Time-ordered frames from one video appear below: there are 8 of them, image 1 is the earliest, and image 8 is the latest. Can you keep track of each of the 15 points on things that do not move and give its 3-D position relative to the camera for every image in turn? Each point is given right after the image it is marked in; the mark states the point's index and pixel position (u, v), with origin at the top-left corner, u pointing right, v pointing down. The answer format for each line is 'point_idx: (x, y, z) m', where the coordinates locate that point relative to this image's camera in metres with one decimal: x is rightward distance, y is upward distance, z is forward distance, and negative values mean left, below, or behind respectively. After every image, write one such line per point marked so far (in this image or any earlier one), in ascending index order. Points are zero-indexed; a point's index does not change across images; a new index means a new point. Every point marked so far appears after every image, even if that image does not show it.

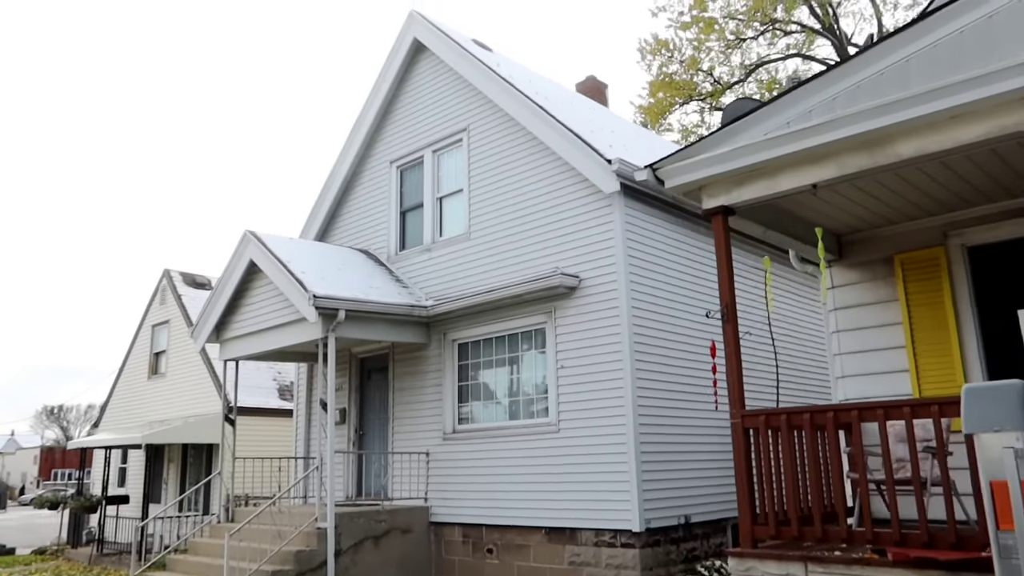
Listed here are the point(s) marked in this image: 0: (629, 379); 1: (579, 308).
0: (+1.2, -1.0, +8.1) m
1: (+0.8, -0.2, +8.7) m
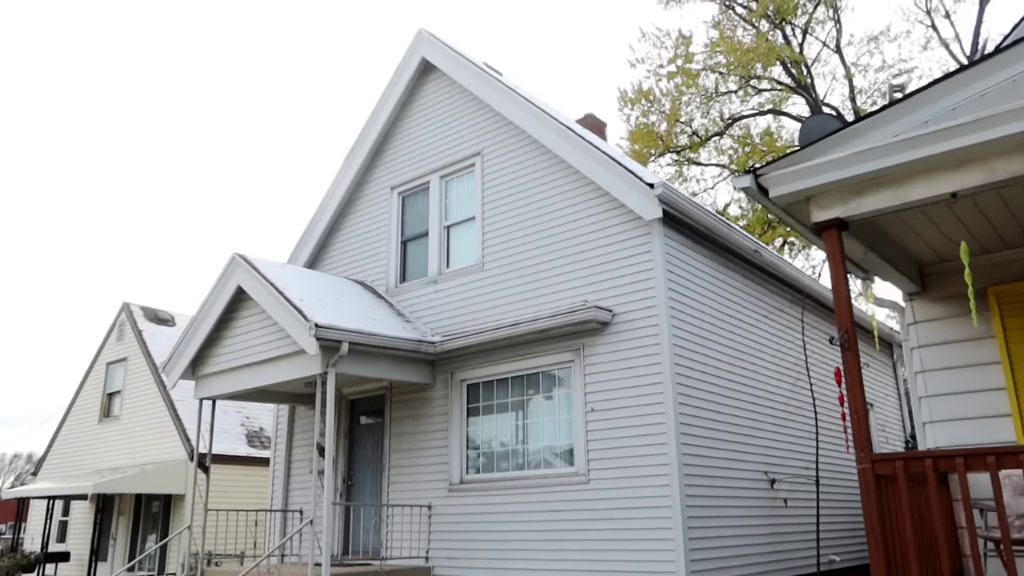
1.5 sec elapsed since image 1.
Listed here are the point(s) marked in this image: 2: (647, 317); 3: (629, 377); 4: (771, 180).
0: (+1.5, -1.3, +7.3) m
1: (+1.0, -0.6, +8.0) m
2: (+1.4, -0.3, +7.8) m
3: (+1.2, -0.9, +7.8) m
4: (+1.6, +0.7, +4.8) m
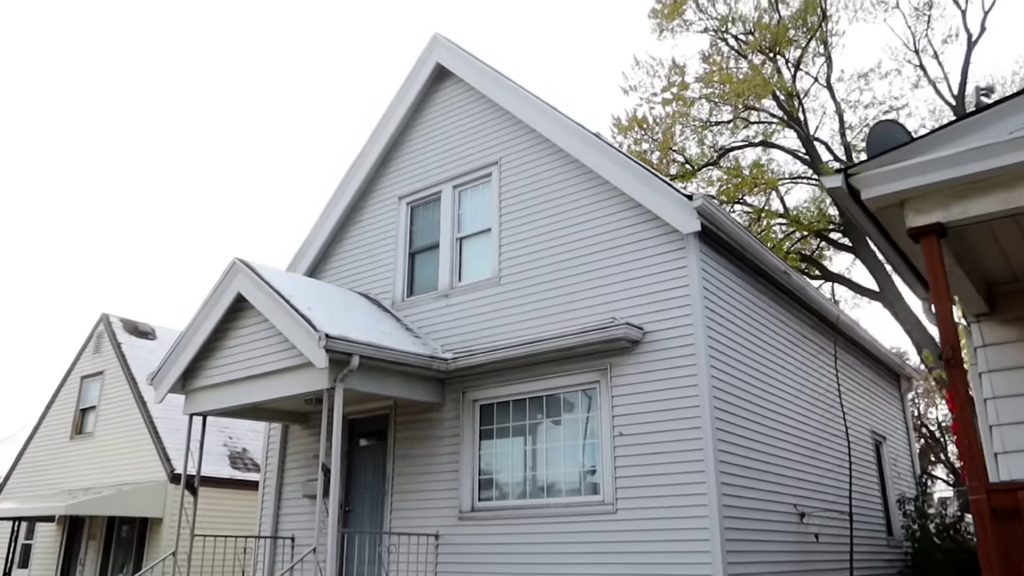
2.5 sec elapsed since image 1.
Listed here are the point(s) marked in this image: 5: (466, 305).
0: (+1.8, -1.4, +6.9) m
1: (+1.3, -0.8, +7.5) m
2: (+1.6, -0.5, +7.3) m
3: (+1.4, -1.1, +7.3) m
4: (+2.0, +0.6, +4.4) m
5: (-0.5, -0.2, +9.1) m
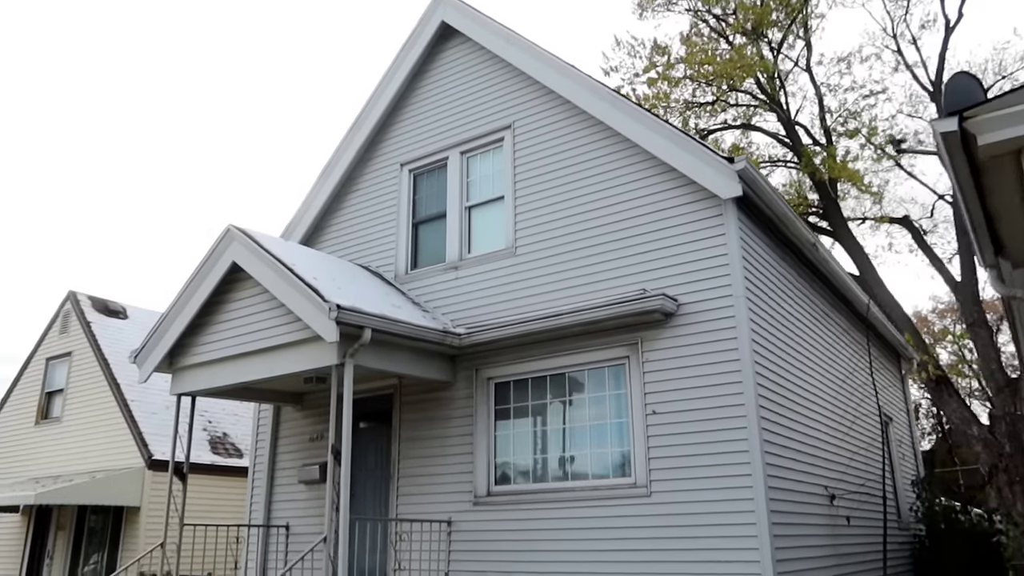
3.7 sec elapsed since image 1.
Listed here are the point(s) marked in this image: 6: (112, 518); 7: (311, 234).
0: (+2.0, -1.2, +6.4) m
1: (+1.5, -0.5, +7.0) m
2: (+1.8, -0.2, +6.9) m
3: (+1.7, -0.8, +6.8) m
4: (+2.4, +0.8, +3.9) m
5: (-0.4, +0.1, +8.5) m
6: (-6.2, -3.6, +12.1) m
7: (-2.6, +0.7, +10.2) m
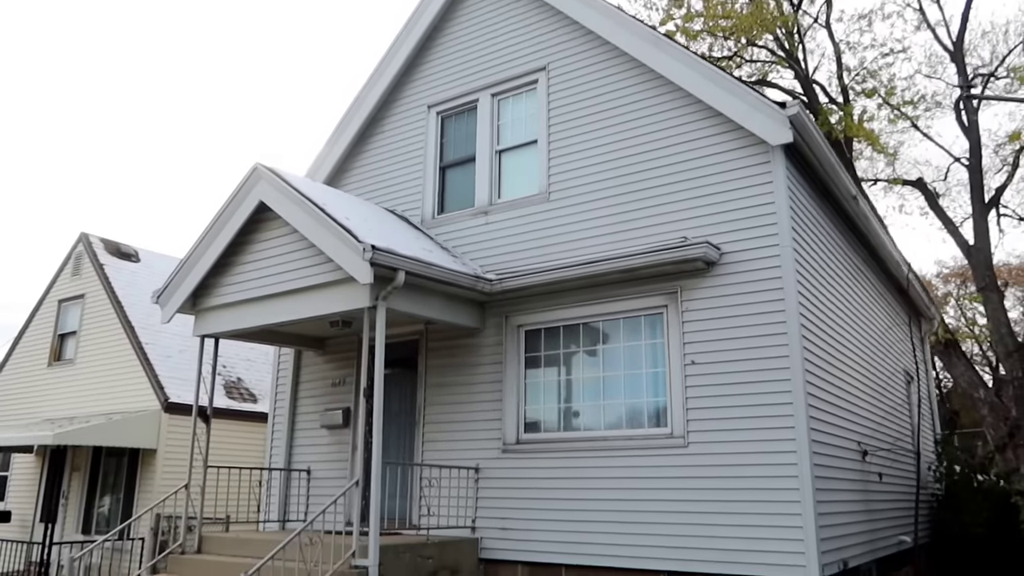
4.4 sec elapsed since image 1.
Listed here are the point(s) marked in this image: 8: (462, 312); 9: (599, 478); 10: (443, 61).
0: (+2.3, -0.8, +6.3) m
1: (+1.8, 0.0, +6.9) m
2: (+2.2, +0.3, +6.7) m
3: (+2.0, -0.3, +6.7) m
4: (+2.7, +1.1, +3.7) m
5: (0.0, +0.7, +8.3) m
6: (-6.0, -2.7, +12.1) m
7: (-2.3, +1.4, +9.9) m
8: (-0.5, -0.2, +8.0) m
9: (+0.8, -1.8, +7.1) m
10: (-0.8, +2.8, +9.4) m
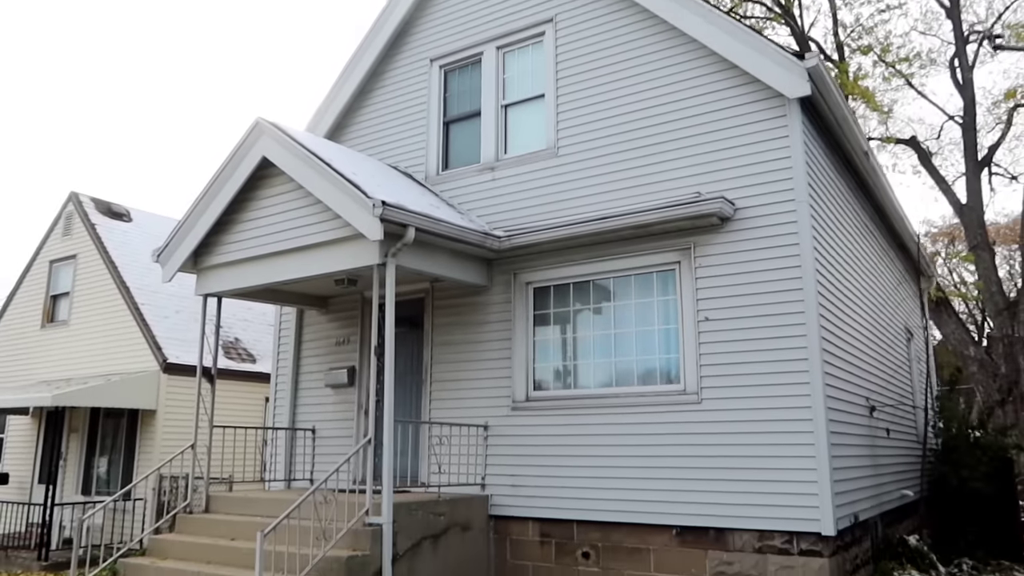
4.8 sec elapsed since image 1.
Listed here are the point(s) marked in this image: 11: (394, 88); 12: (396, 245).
0: (+2.5, -0.4, +6.3) m
1: (+1.9, +0.4, +6.8) m
2: (+2.3, +0.6, +6.6) m
3: (+2.1, 0.0, +6.6) m
4: (+2.9, +1.3, +3.6) m
5: (0.0, +1.1, +8.1) m
6: (-6.0, -2.1, +12.0) m
7: (-2.2, +1.9, +9.7) m
8: (-0.4, +0.2, +7.9) m
9: (+0.9, -1.4, +7.1) m
10: (-0.8, +3.3, +9.1) m
11: (-1.4, +2.4, +9.3) m
12: (-1.0, +0.4, +6.7) m
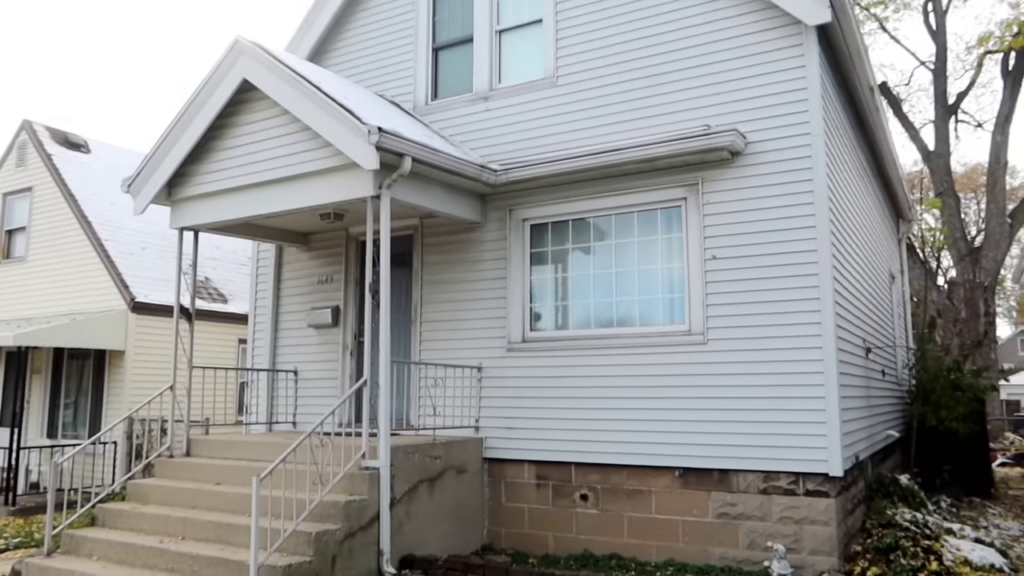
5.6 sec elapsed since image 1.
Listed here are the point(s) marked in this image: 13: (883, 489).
0: (+2.5, +0.1, +6.1) m
1: (+2.0, +0.9, +6.5) m
2: (+2.3, +1.1, +6.4) m
3: (+2.1, +0.6, +6.4) m
4: (+3.1, +1.6, +3.3) m
5: (0.0, +1.8, +7.7) m
6: (-6.2, -1.1, +11.5) m
7: (-2.3, +2.7, +9.1) m
8: (-0.5, +0.8, +7.5) m
9: (+0.9, -0.8, +7.0) m
10: (-0.8, +4.0, +8.5) m
11: (-1.5, +3.1, +8.8) m
12: (-1.0, +0.9, +6.3) m
13: (+3.7, -2.0, +7.7) m
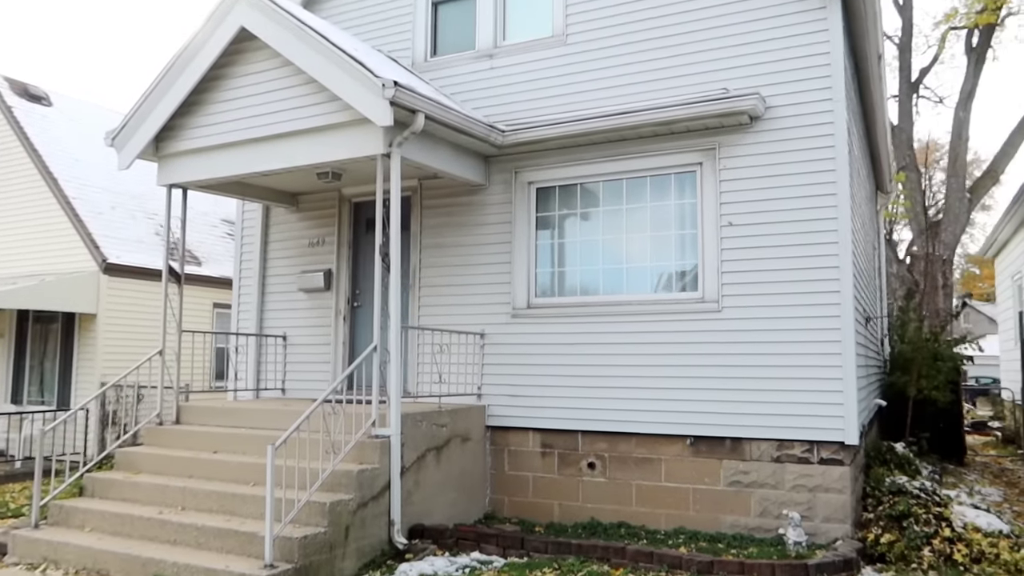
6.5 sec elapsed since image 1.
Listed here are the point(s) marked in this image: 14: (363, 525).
0: (+2.6, +0.3, +6.1) m
1: (+2.1, +1.2, +6.4) m
2: (+2.4, +1.4, +6.3) m
3: (+2.2, +0.8, +6.3) m
4: (+3.4, +1.7, +3.2) m
5: (+0.1, +2.1, +7.5) m
6: (-6.4, -0.5, +11.0) m
7: (-2.3, +3.1, +8.7) m
8: (-0.4, +1.1, +7.2) m
9: (+1.0, -0.5, +6.9) m
10: (-0.8, +4.3, +8.1) m
11: (-1.5, +3.5, +8.3) m
12: (-0.8, +1.2, +6.1) m
13: (+3.7, -1.7, +7.8) m
14: (-1.1, -1.7, +5.6) m
